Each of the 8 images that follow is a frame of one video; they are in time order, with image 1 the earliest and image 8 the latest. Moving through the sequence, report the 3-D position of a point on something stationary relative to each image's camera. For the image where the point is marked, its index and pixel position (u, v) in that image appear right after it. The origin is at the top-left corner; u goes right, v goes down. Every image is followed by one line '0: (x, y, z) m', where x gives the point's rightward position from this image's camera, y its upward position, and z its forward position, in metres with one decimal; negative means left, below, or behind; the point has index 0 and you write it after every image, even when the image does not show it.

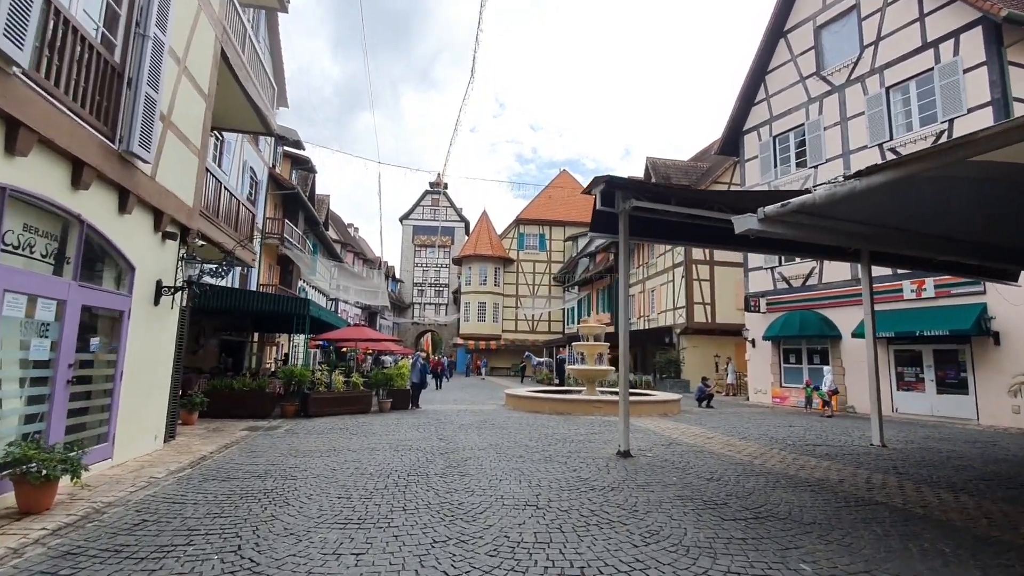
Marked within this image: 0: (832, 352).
0: (+10.5, -2.1, +17.6) m
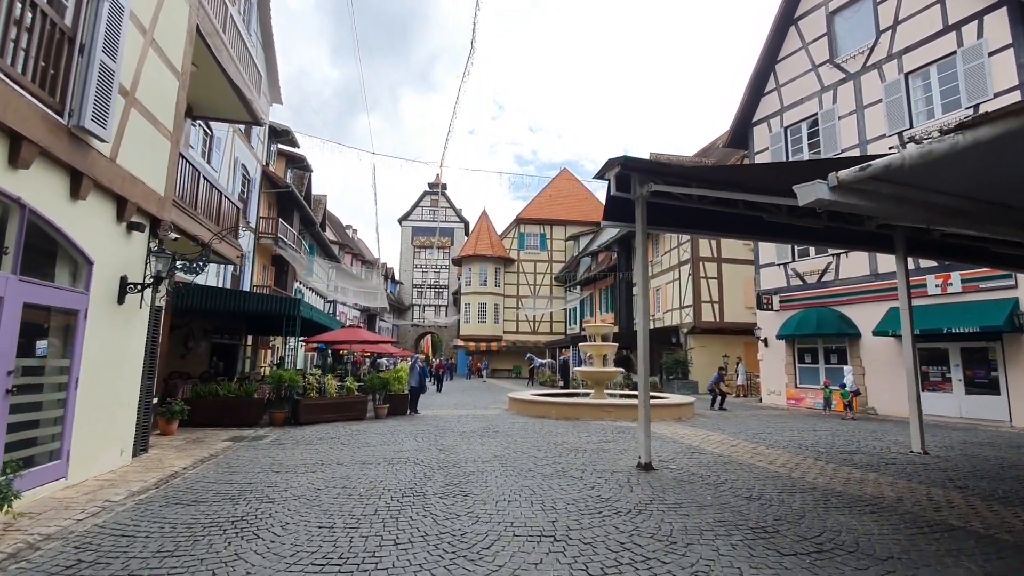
0: (+10.6, -2.0, +16.8) m
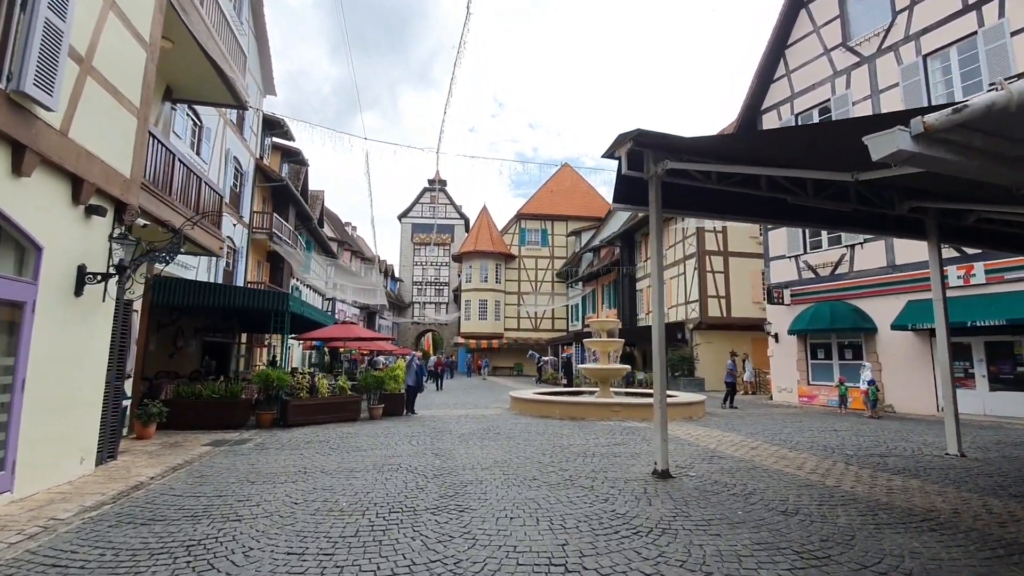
0: (+10.7, -1.7, +16.1) m
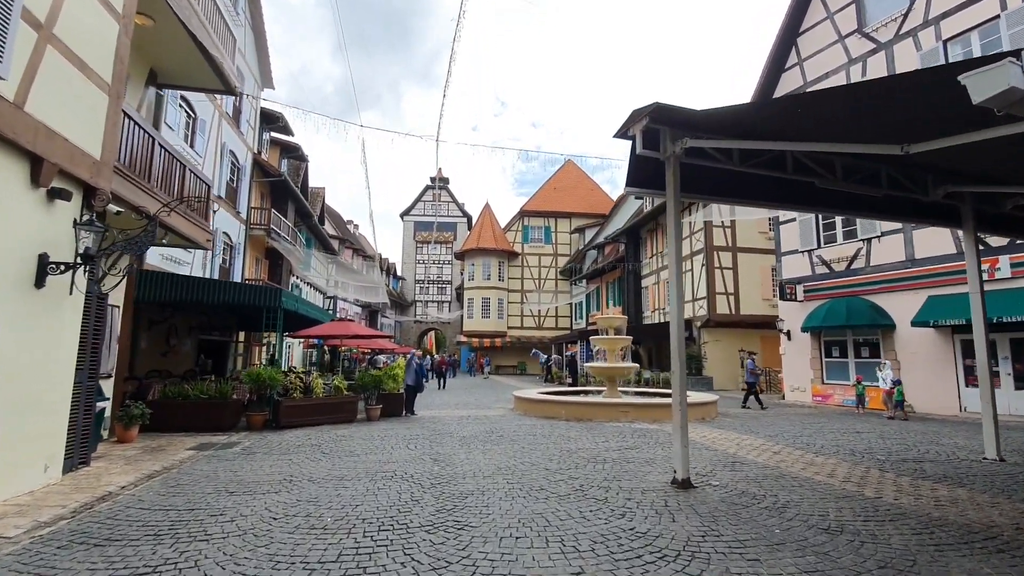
0: (+10.8, -1.6, +15.4) m
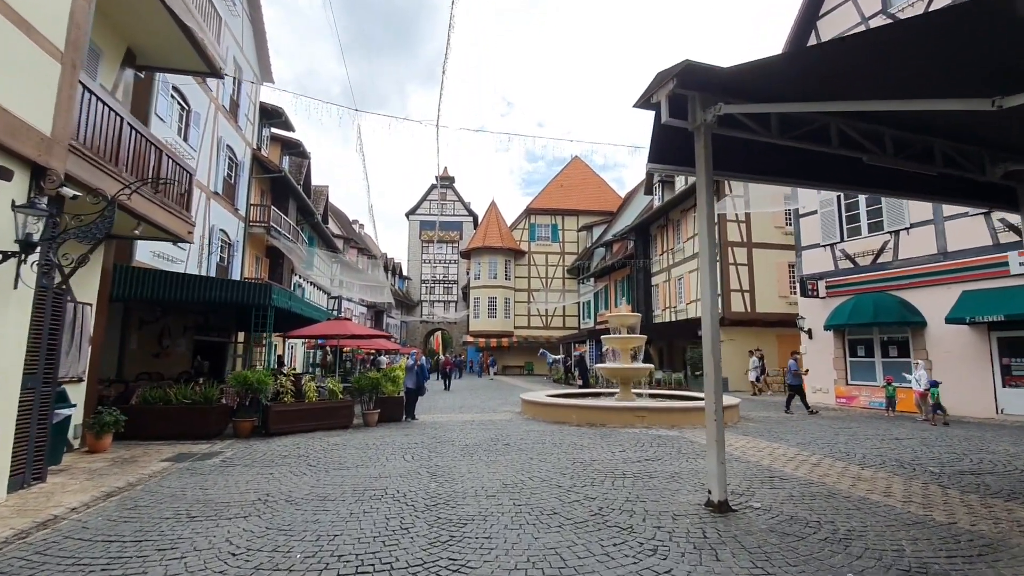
0: (+10.9, -1.5, +14.5) m
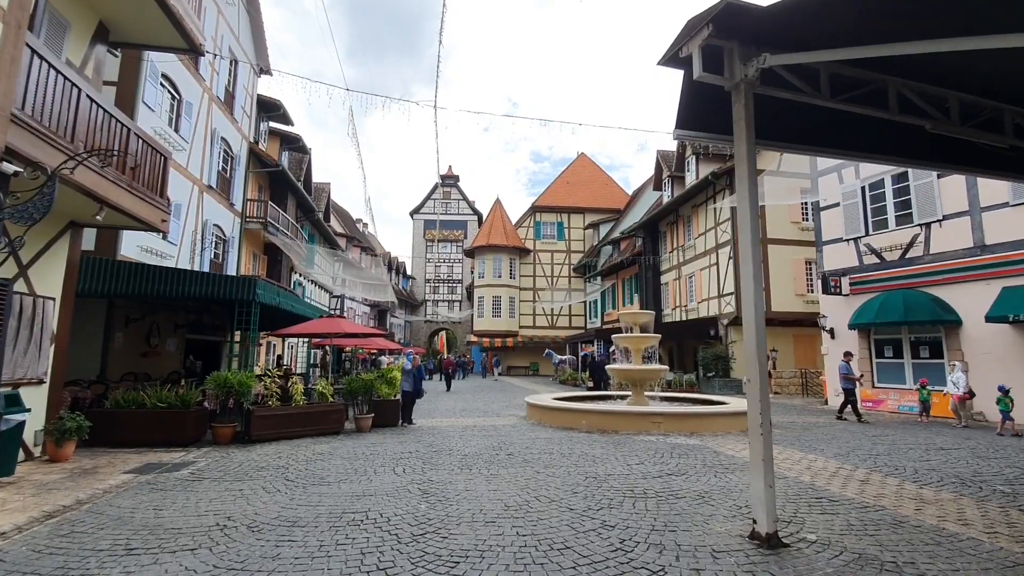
0: (+11.1, -1.4, +13.6) m
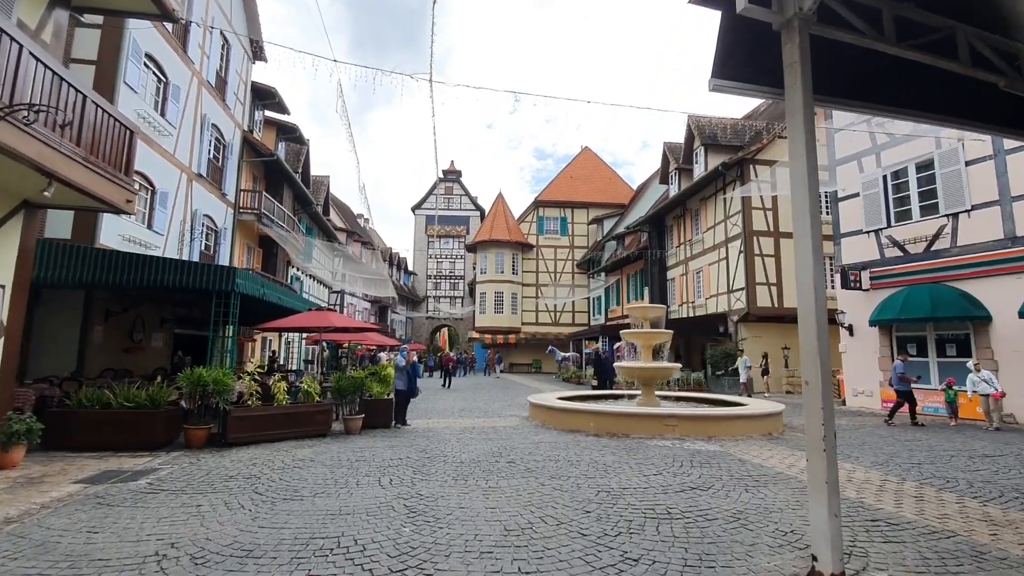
0: (+11.1, -1.2, +12.7) m
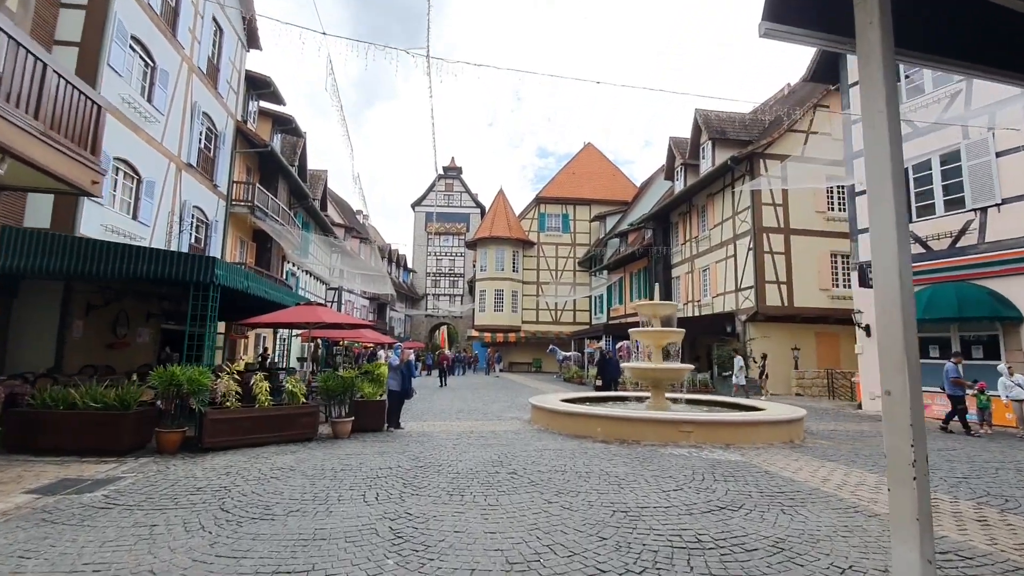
0: (+11.1, -1.2, +12.1) m
